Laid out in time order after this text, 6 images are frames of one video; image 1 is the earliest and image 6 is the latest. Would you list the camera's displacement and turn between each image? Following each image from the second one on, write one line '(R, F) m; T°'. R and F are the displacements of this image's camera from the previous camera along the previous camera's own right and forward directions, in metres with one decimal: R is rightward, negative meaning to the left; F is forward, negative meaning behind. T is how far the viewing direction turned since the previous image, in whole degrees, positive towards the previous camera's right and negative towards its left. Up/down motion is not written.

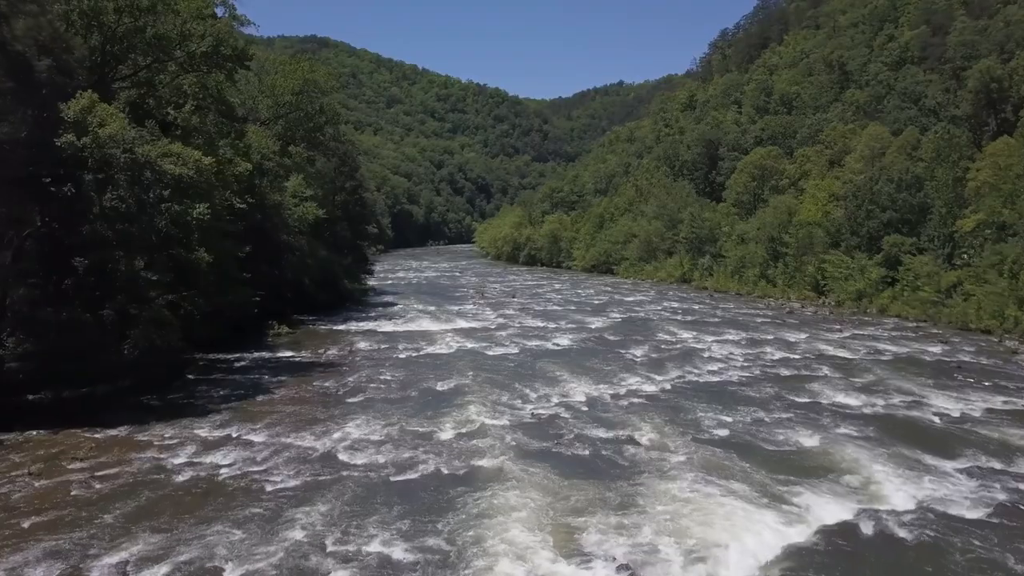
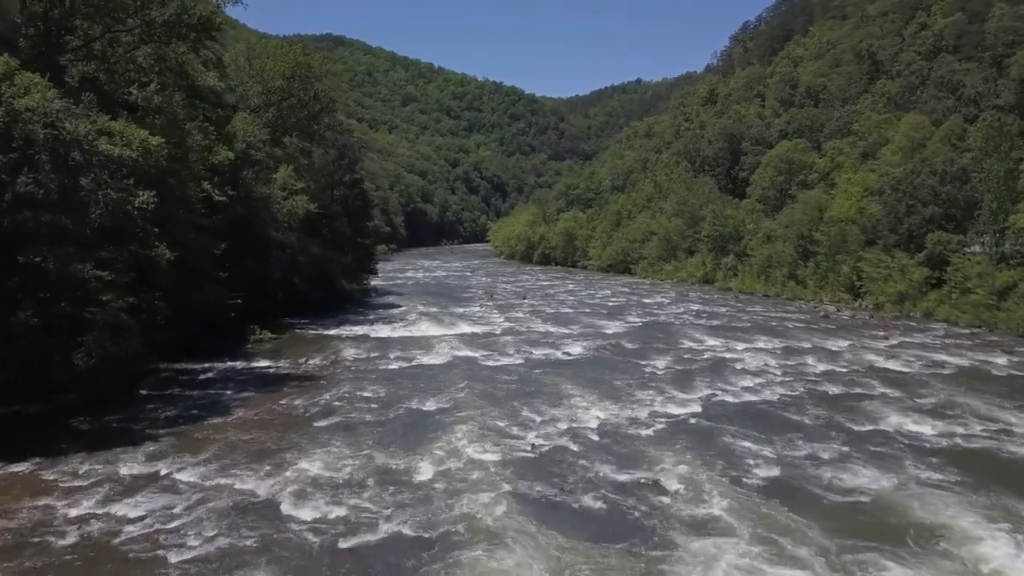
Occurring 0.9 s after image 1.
(+0.4, +3.2) m; -1°
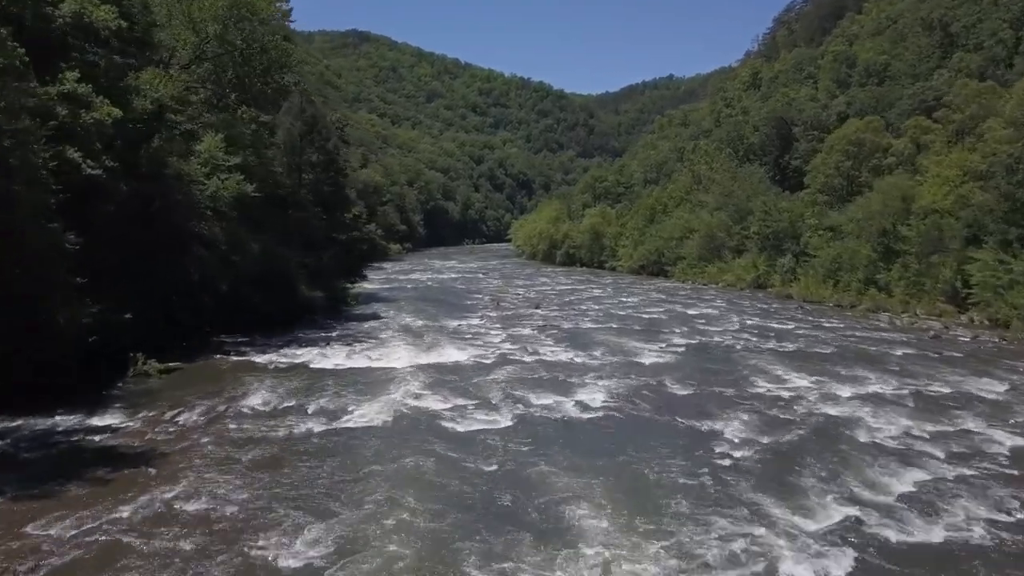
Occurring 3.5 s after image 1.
(+0.9, +8.9) m; -2°
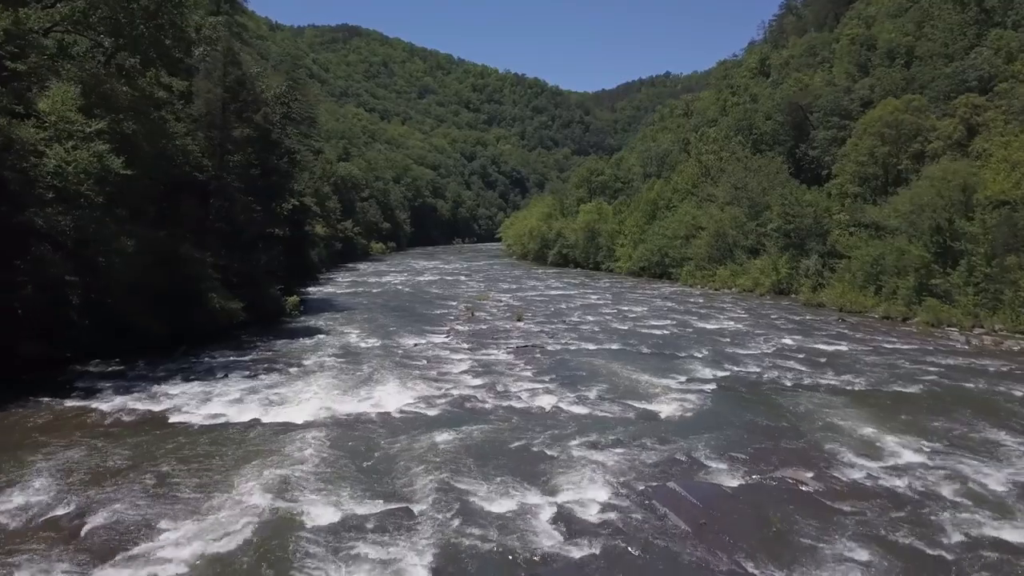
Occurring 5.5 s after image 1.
(+0.7, +7.0) m; 0°
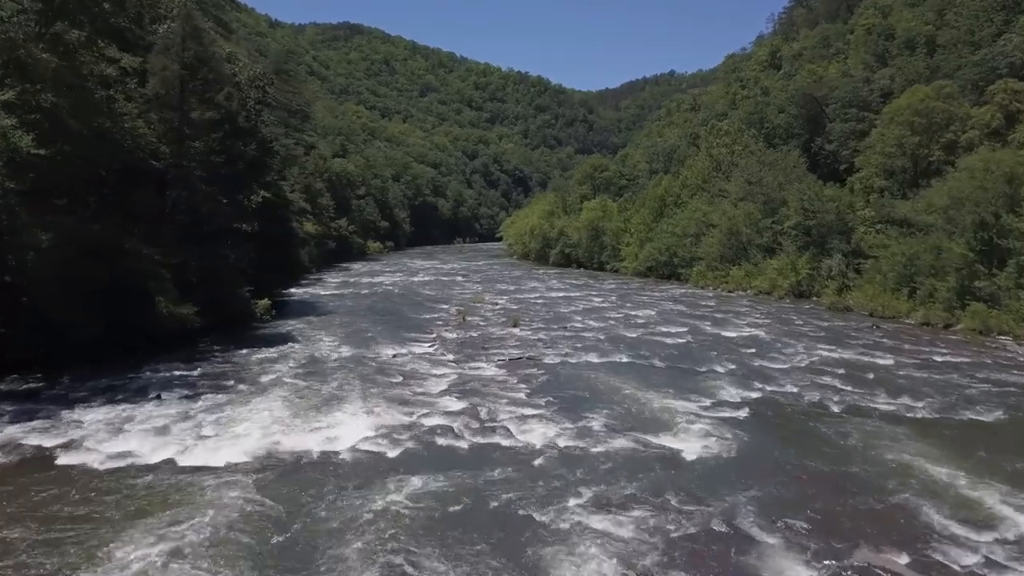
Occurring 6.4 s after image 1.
(+0.3, +3.3) m; 0°
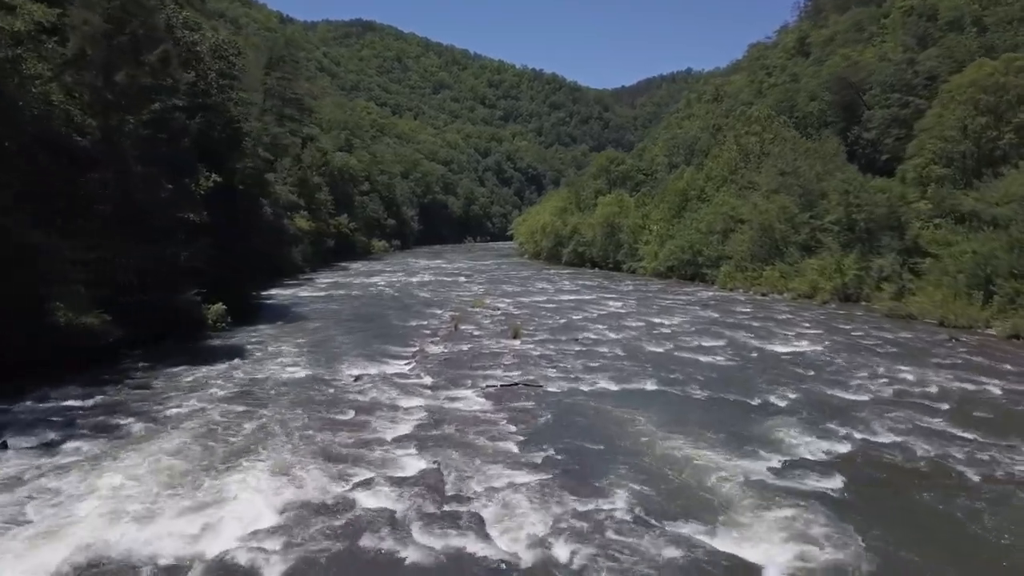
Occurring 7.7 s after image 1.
(+0.4, +4.8) m; -1°
